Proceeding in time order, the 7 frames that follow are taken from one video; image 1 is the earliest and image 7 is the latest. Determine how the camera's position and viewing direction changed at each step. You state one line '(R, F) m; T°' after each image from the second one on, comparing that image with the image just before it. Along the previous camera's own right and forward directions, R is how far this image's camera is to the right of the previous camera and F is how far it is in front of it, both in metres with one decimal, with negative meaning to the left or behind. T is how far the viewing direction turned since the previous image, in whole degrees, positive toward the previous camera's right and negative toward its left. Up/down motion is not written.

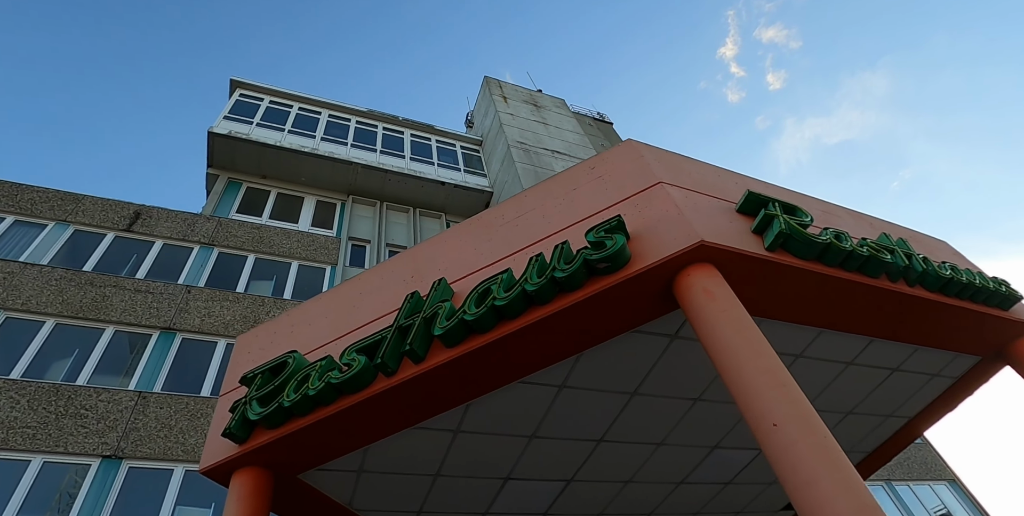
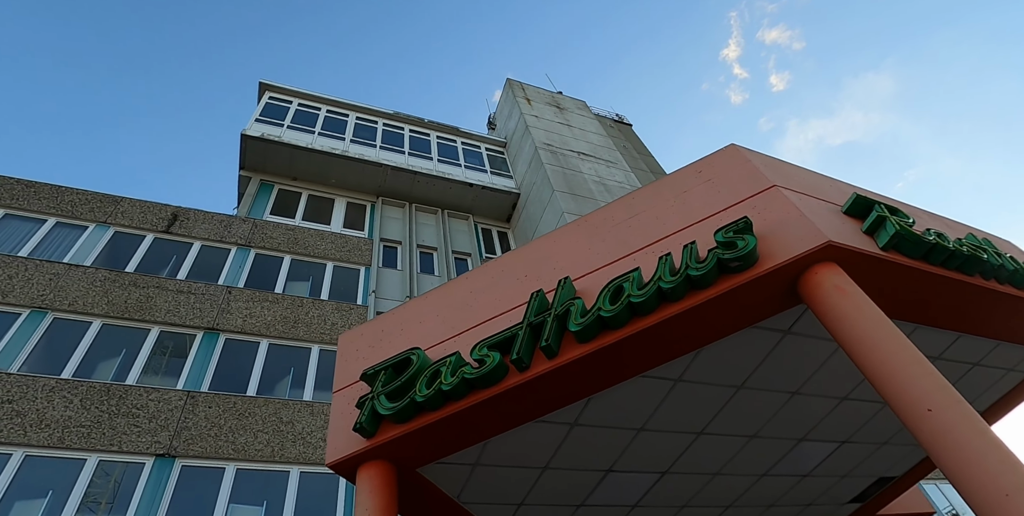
(-0.9, -0.2) m; 0°
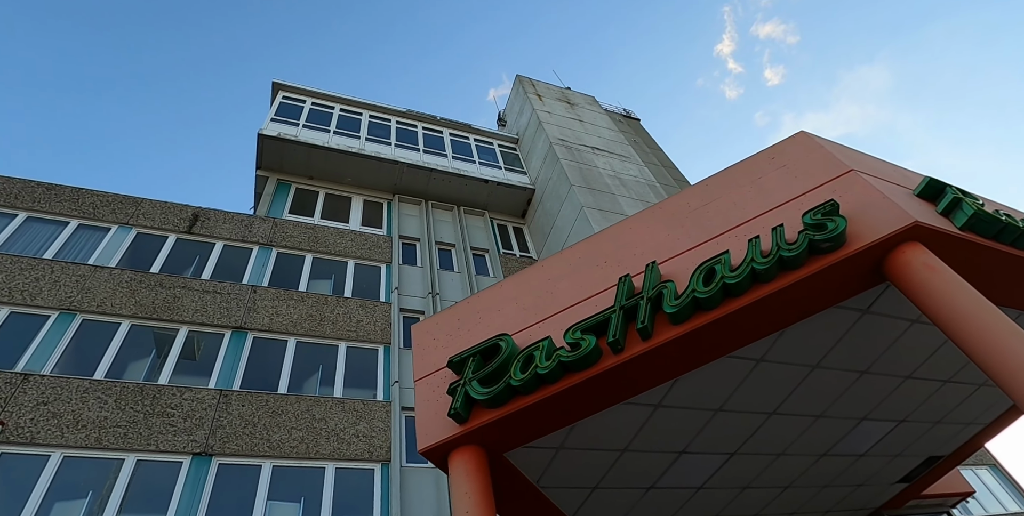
(-0.7, -0.1) m; +1°
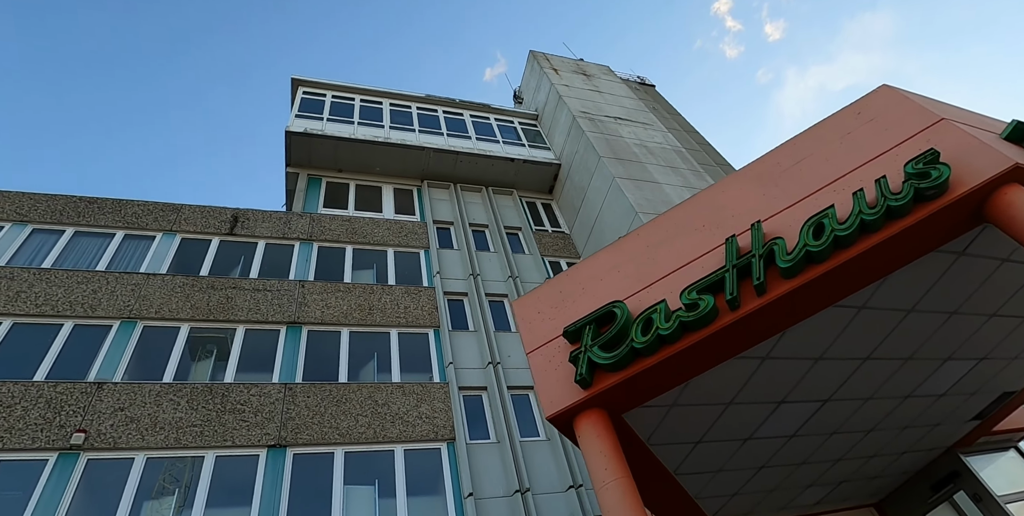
(-0.8, -0.2) m; -1°
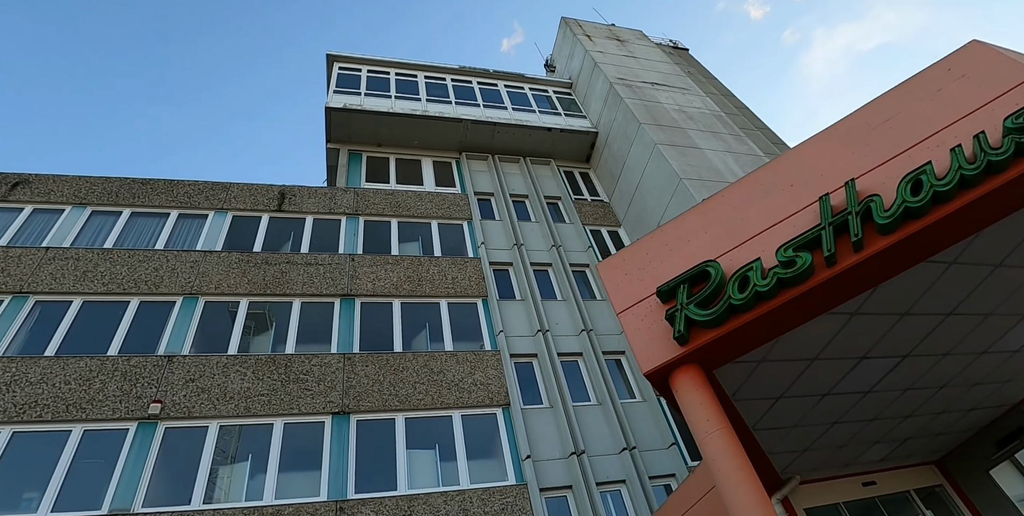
(-0.7, -0.1) m; -2°
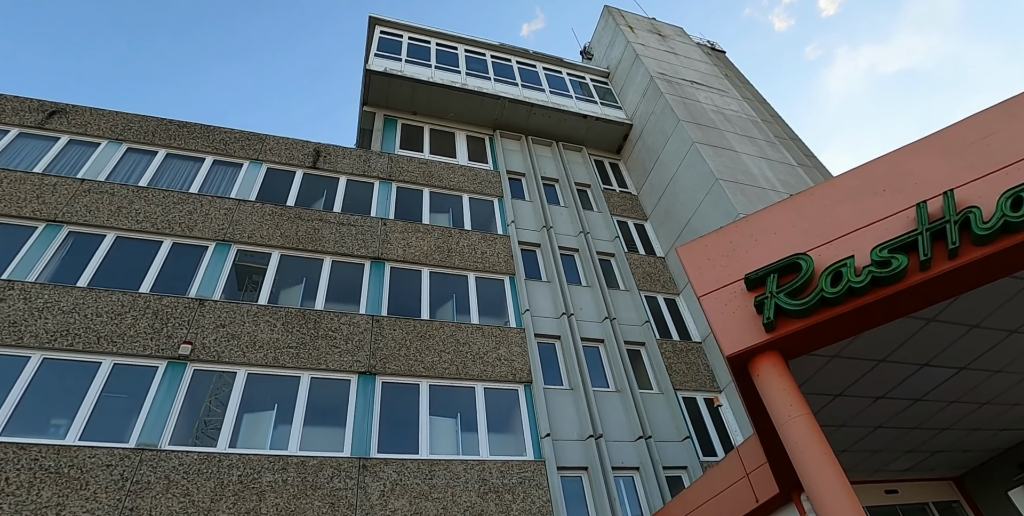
(-0.9, -0.1) m; +1°
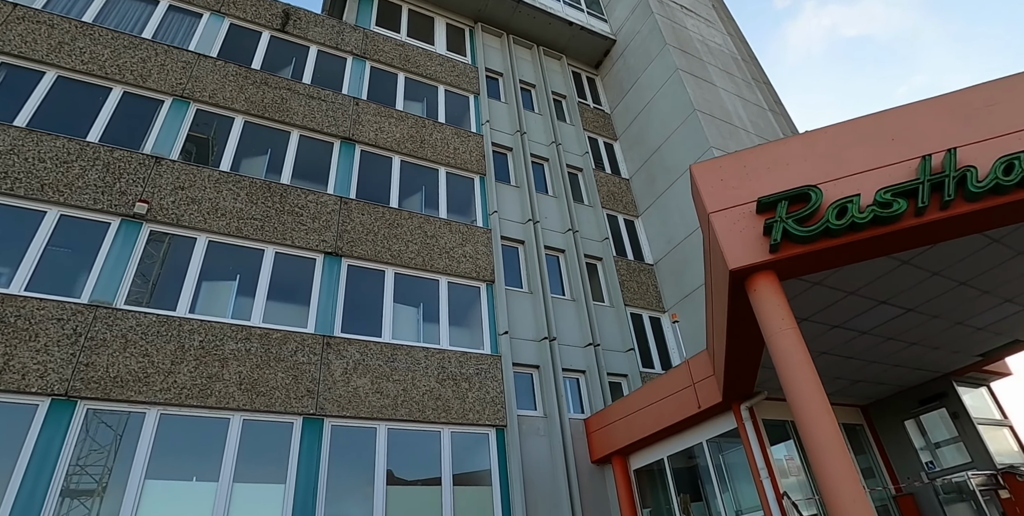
(-0.9, 0.0) m; +8°
